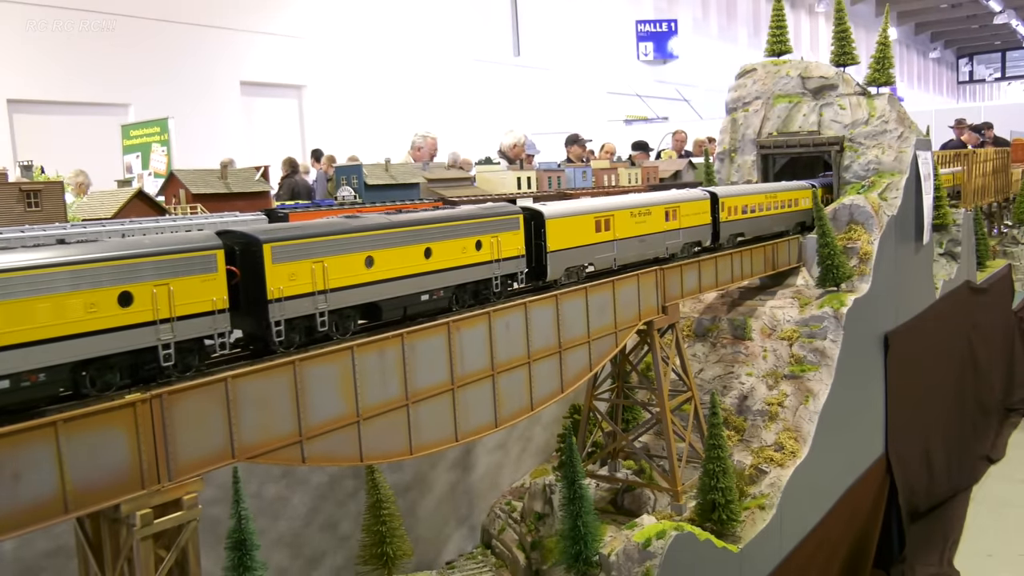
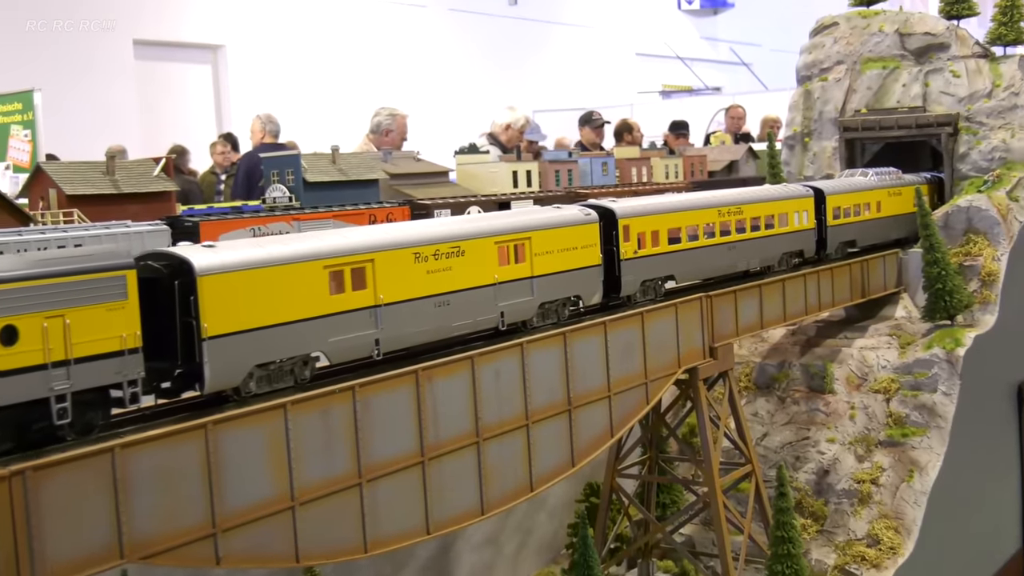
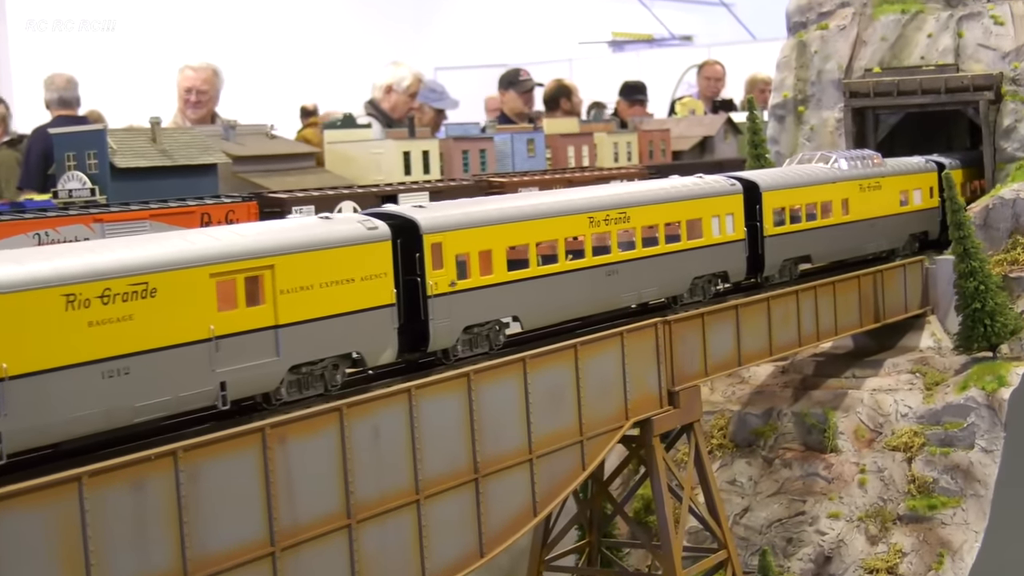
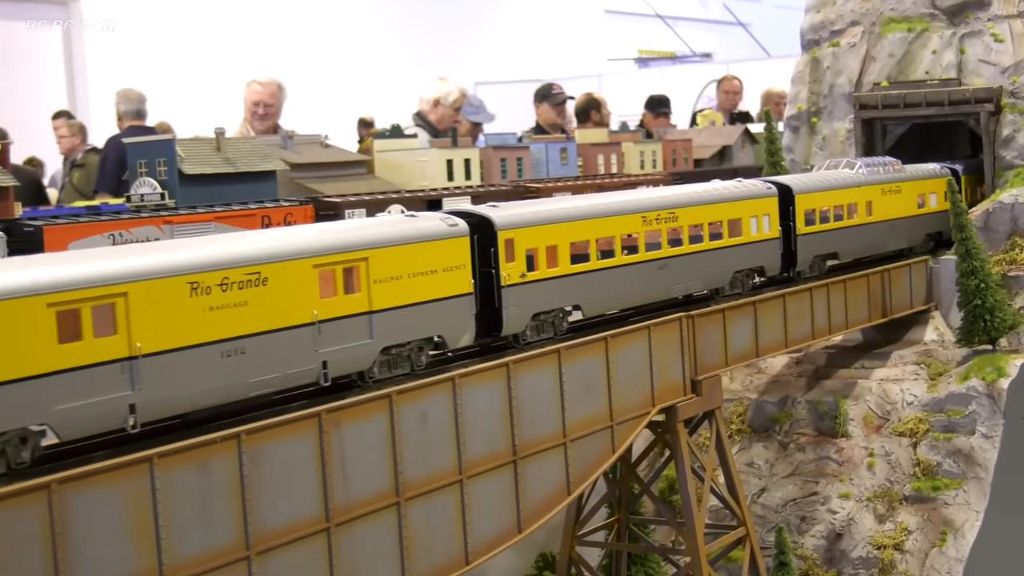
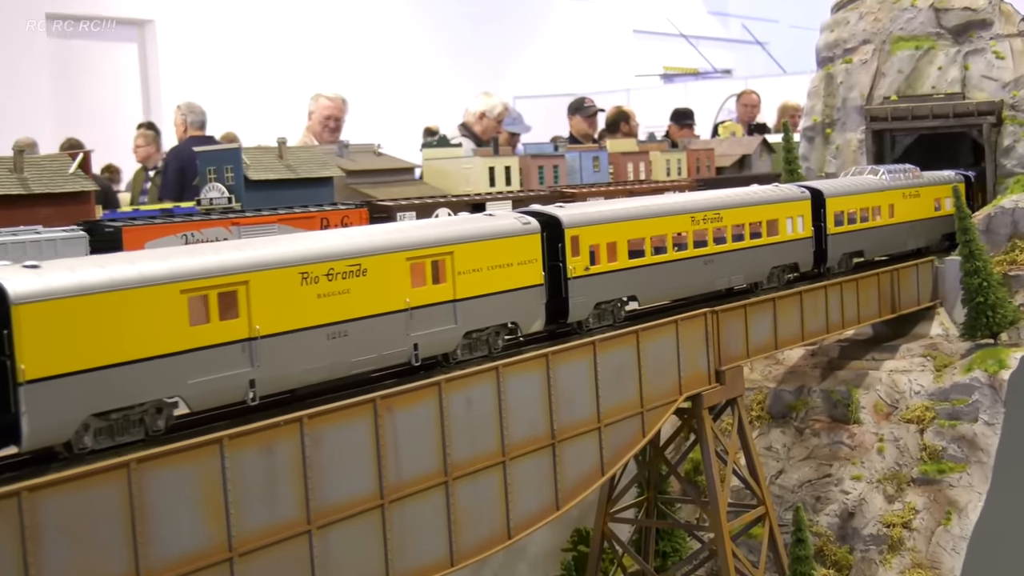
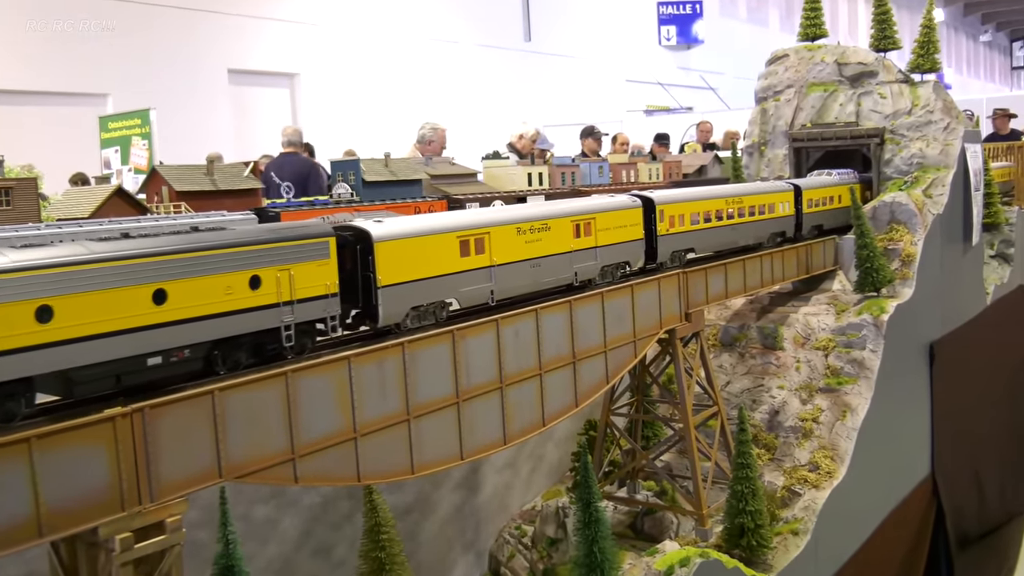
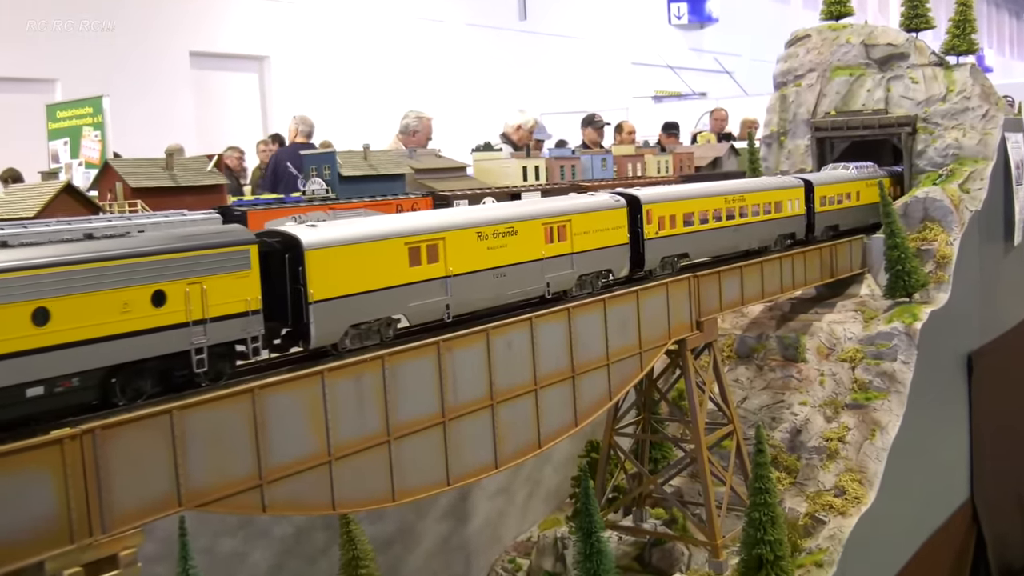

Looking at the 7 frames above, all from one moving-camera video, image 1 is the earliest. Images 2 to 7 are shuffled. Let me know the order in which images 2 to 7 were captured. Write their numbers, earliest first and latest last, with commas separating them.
6, 7, 2, 5, 4, 3
